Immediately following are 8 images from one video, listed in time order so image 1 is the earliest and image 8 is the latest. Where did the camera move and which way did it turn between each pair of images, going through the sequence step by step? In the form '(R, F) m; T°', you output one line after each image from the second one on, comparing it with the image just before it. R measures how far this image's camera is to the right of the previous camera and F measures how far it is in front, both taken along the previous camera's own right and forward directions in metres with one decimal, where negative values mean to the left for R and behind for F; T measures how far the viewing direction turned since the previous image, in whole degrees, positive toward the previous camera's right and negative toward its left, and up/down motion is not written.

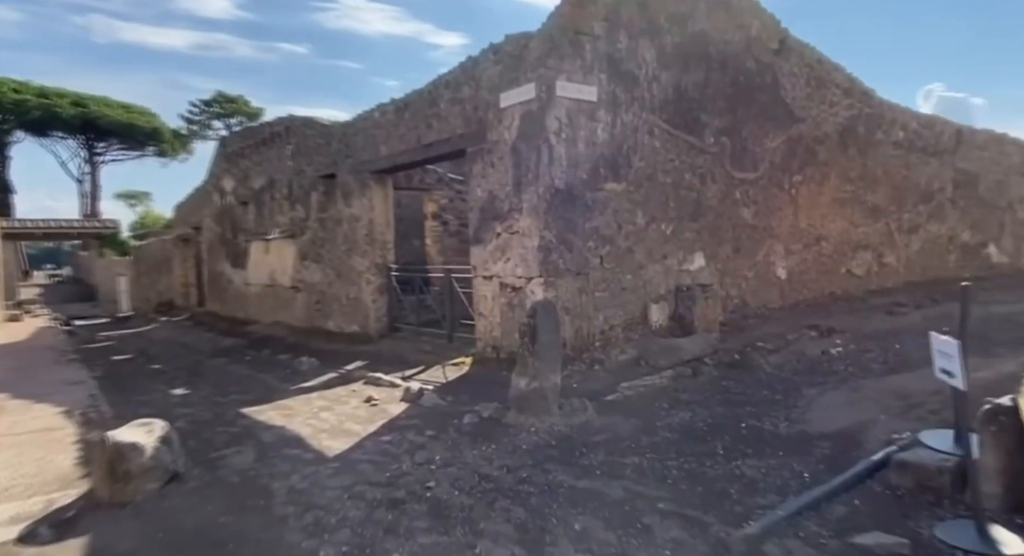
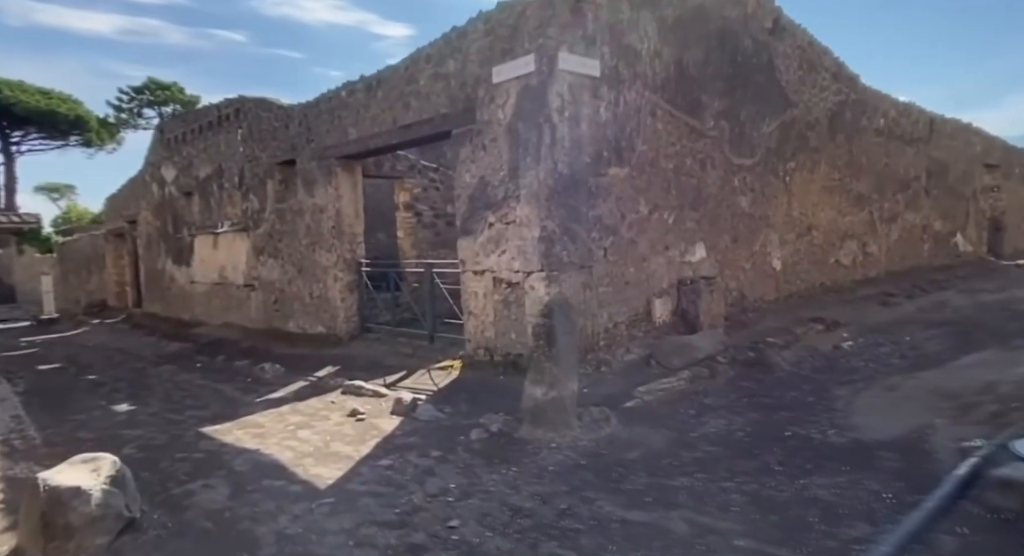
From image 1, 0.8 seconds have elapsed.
(-0.4, +0.5) m; +5°
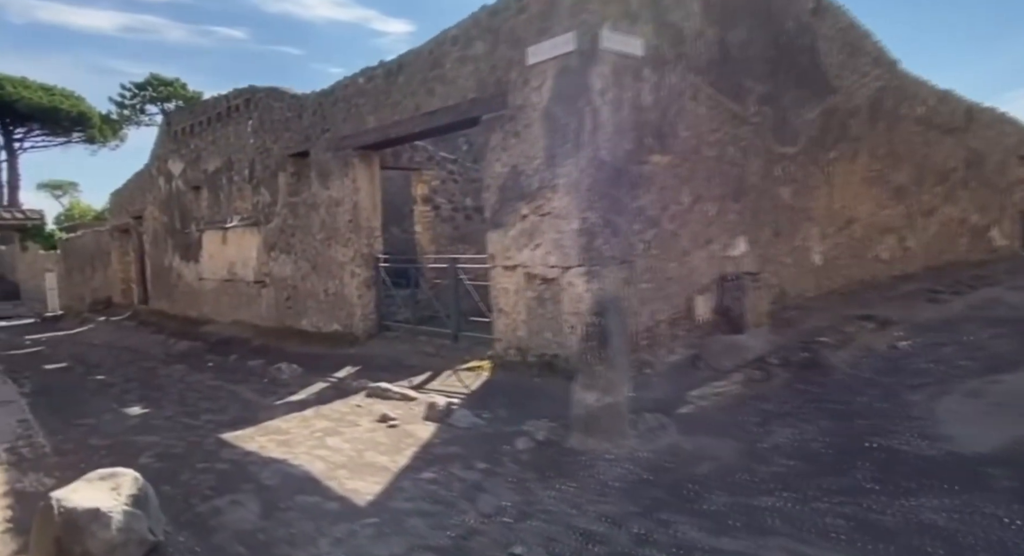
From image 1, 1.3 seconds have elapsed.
(-0.3, +0.3) m; 0°
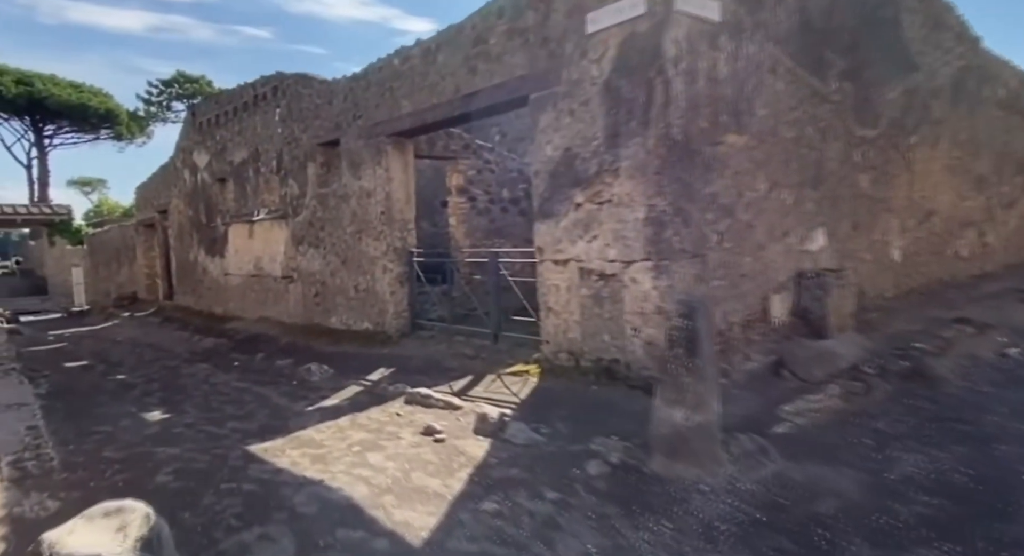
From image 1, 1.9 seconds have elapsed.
(-0.3, +0.4) m; -2°
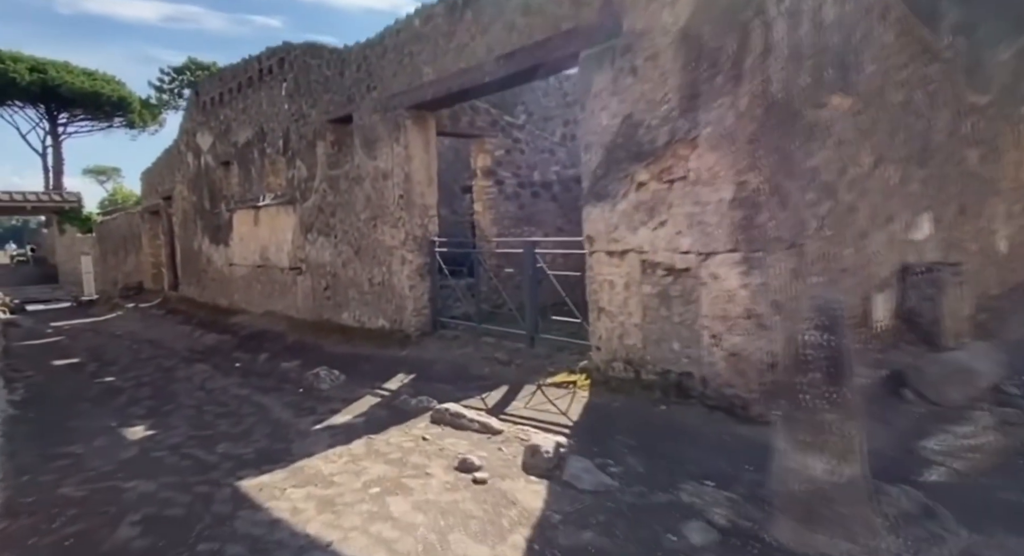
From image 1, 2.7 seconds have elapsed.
(-0.2, +0.7) m; -1°
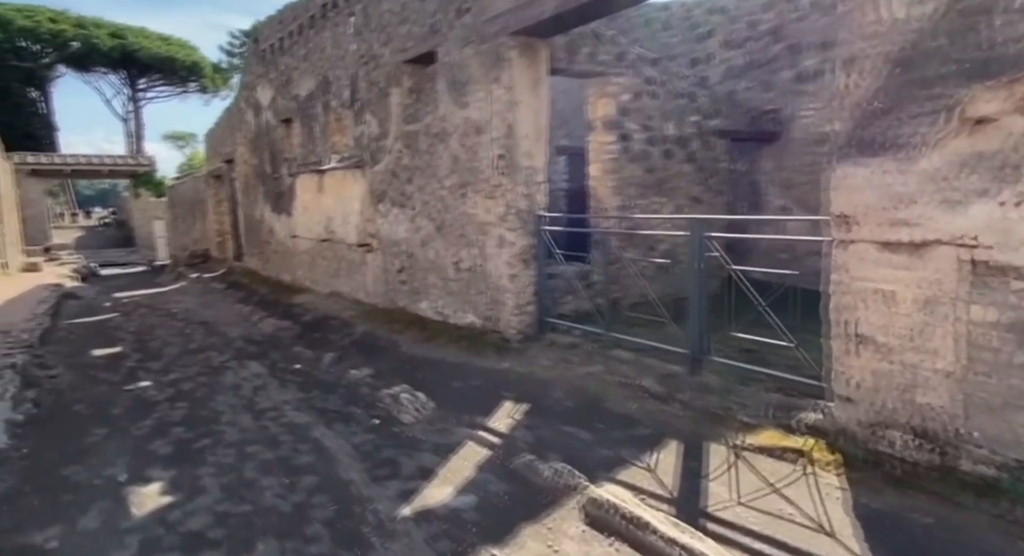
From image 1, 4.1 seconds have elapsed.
(-0.6, +1.3) m; -6°
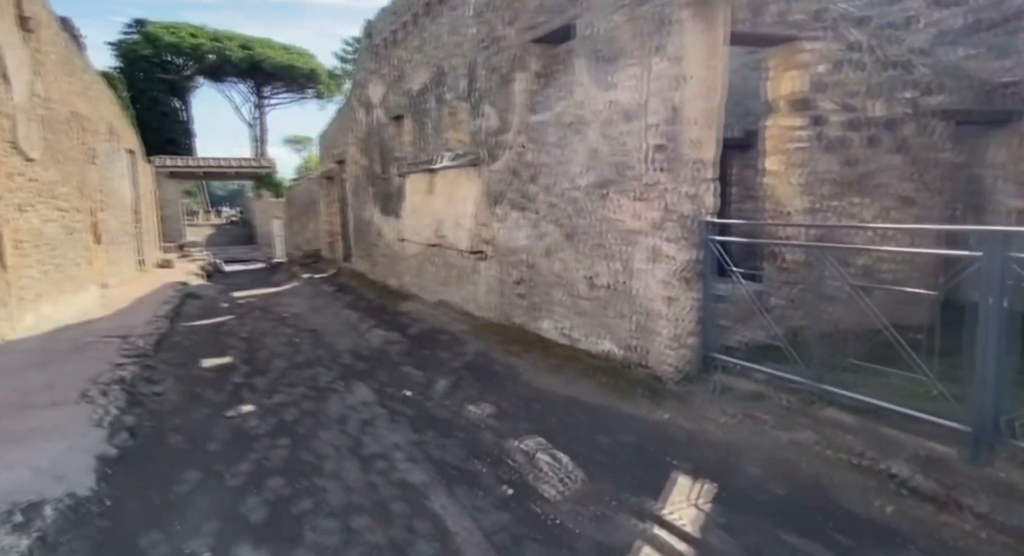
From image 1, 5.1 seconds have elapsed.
(-0.4, +0.8) m; -10°
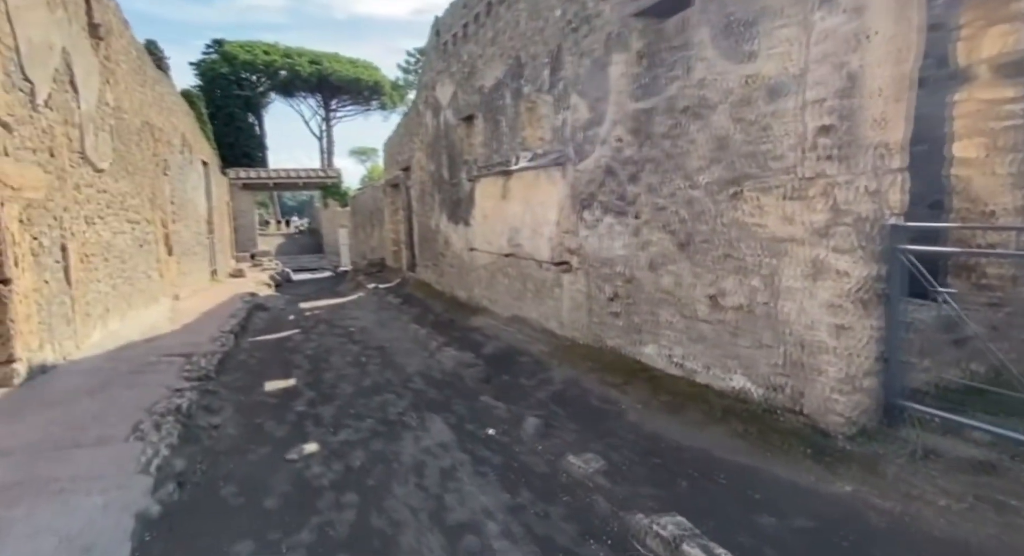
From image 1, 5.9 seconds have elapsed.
(-0.3, +0.6) m; -6°
